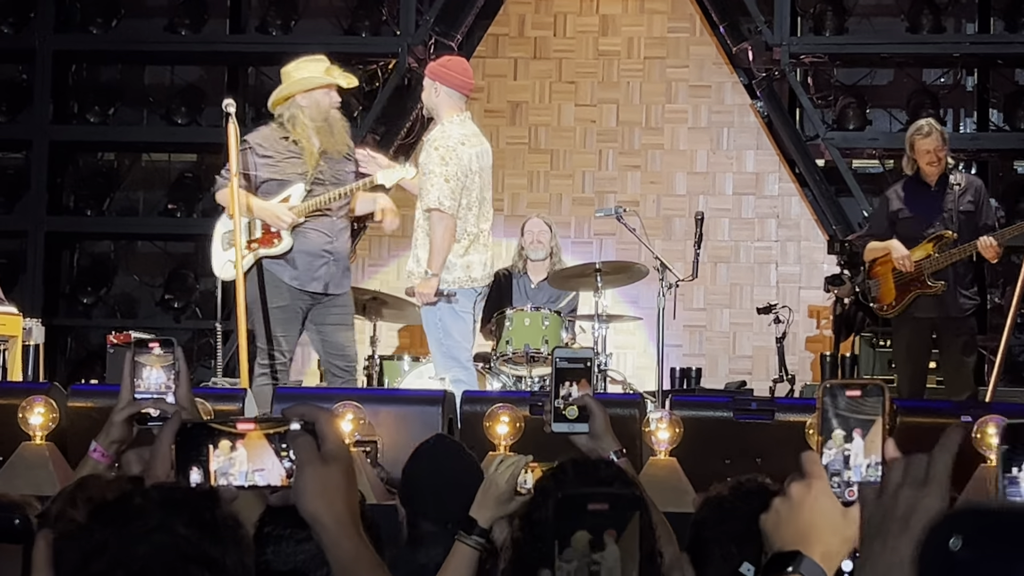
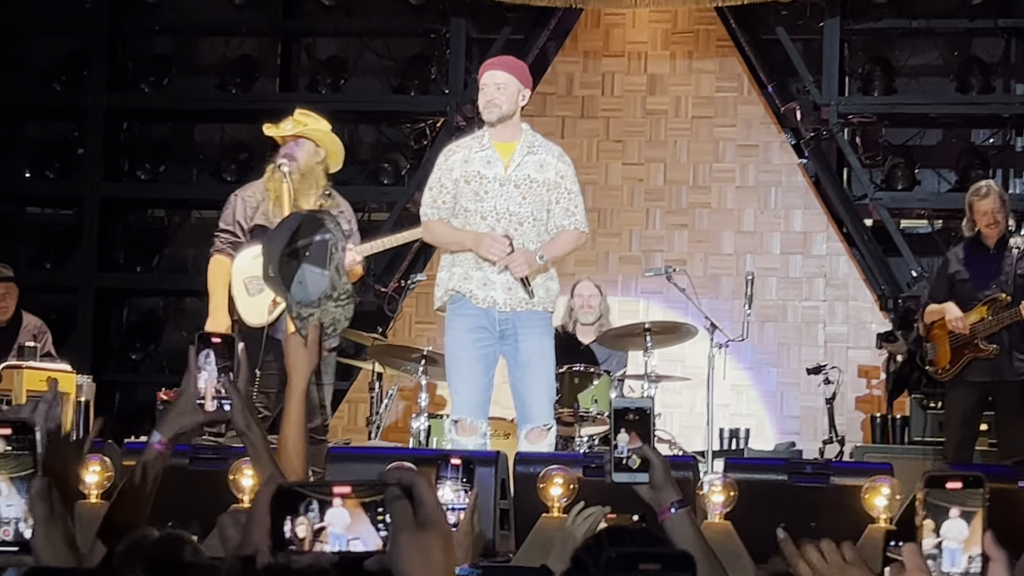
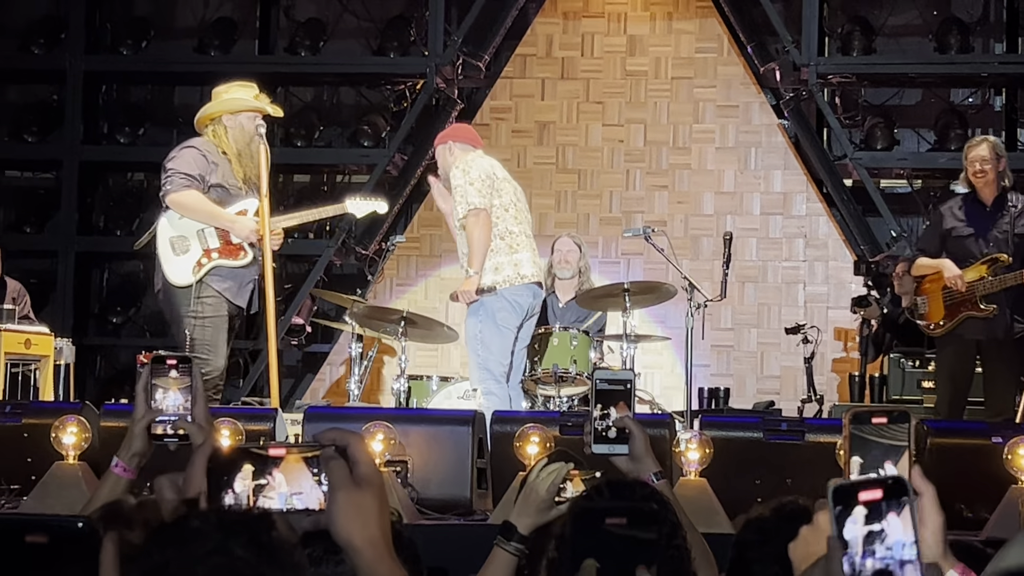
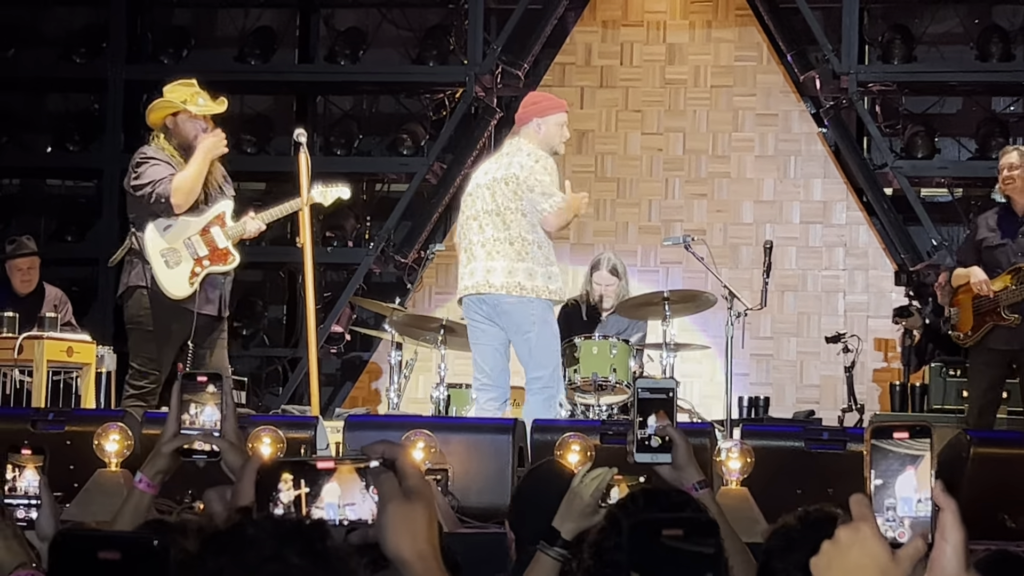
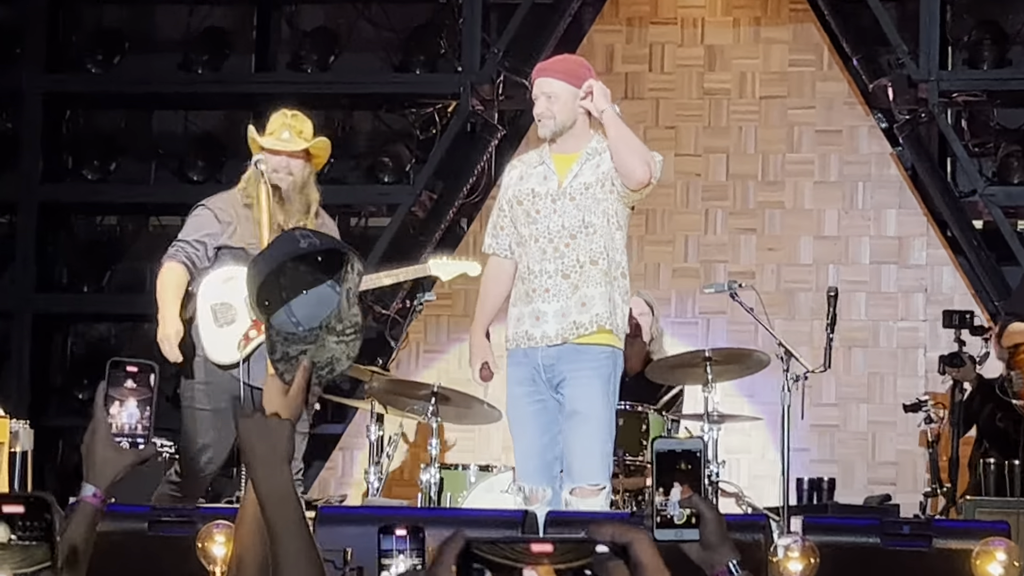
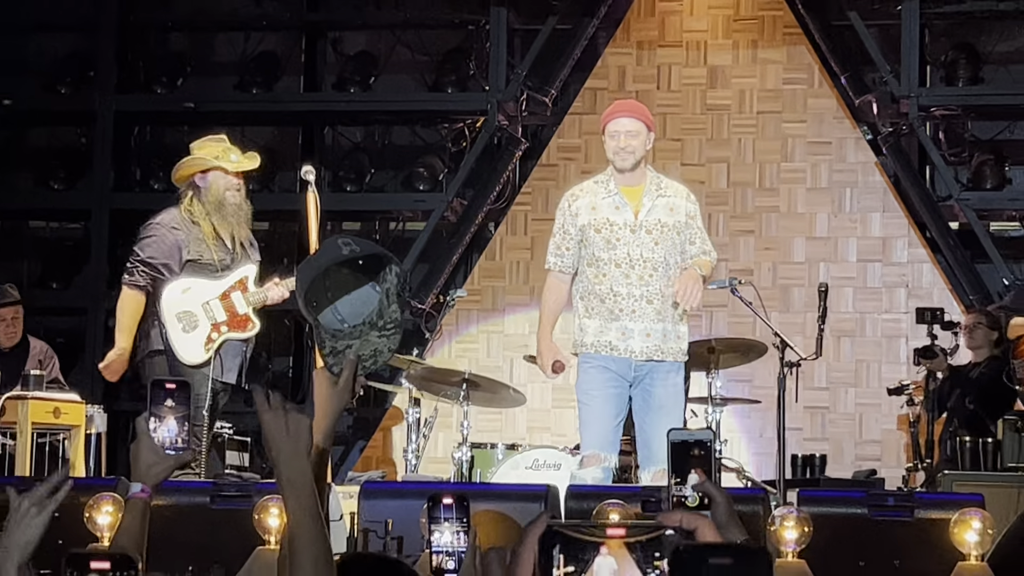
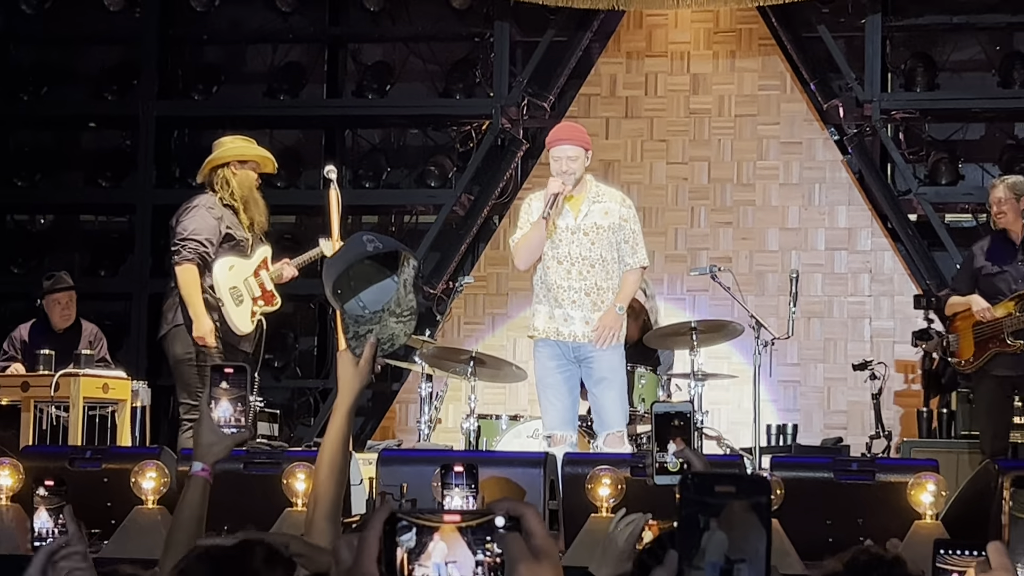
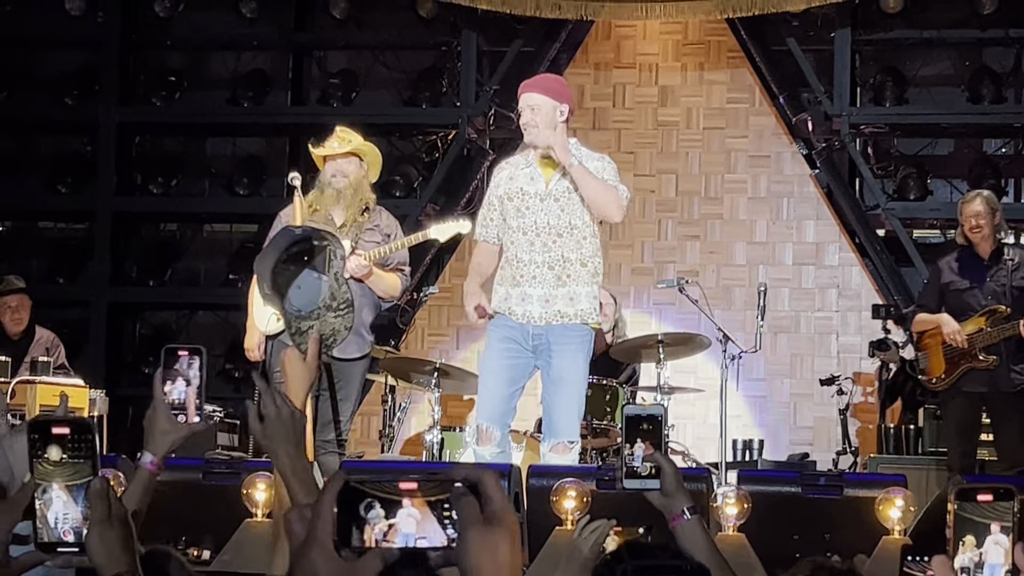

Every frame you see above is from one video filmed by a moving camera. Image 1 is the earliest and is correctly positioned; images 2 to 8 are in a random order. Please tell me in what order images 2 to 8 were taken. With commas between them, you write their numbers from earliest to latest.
3, 4, 2, 8, 5, 6, 7
